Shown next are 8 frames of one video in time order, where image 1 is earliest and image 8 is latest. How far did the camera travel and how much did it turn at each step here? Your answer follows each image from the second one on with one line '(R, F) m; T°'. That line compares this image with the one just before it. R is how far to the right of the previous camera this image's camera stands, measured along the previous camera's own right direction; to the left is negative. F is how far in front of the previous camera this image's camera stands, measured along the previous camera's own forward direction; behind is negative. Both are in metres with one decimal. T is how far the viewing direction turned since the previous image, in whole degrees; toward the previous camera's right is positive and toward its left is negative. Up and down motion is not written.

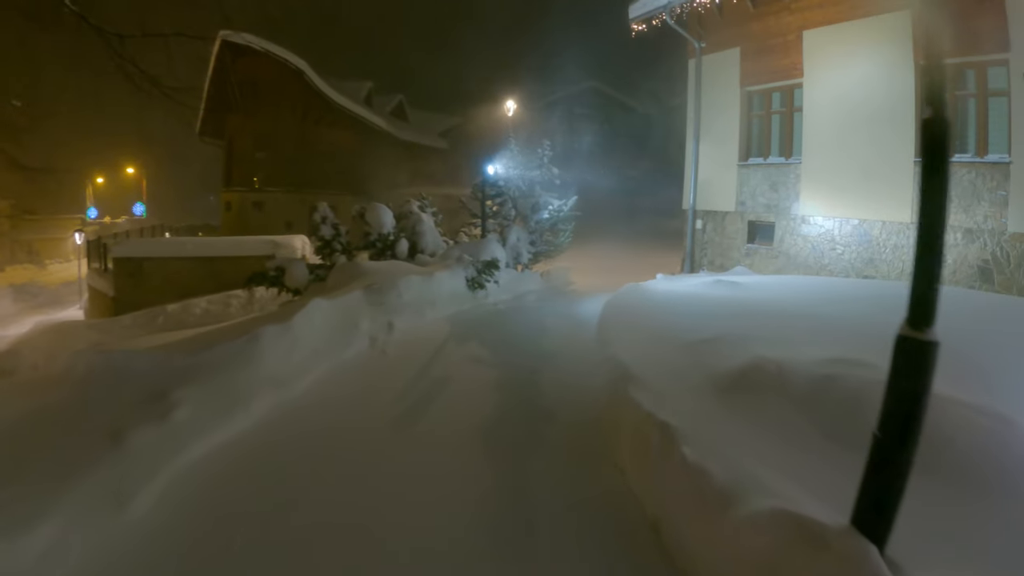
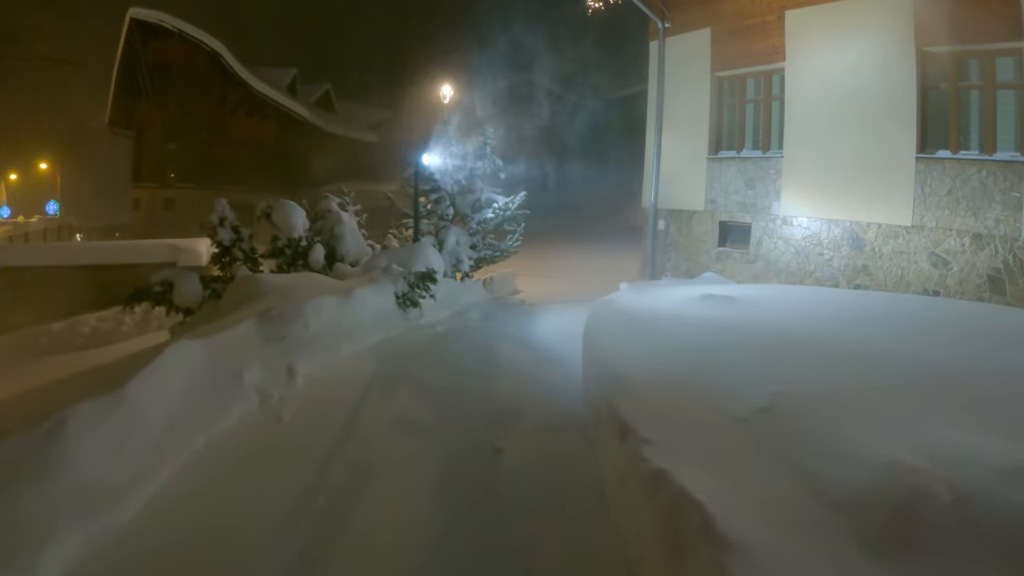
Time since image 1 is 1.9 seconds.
(-0.1, +2.0) m; +4°
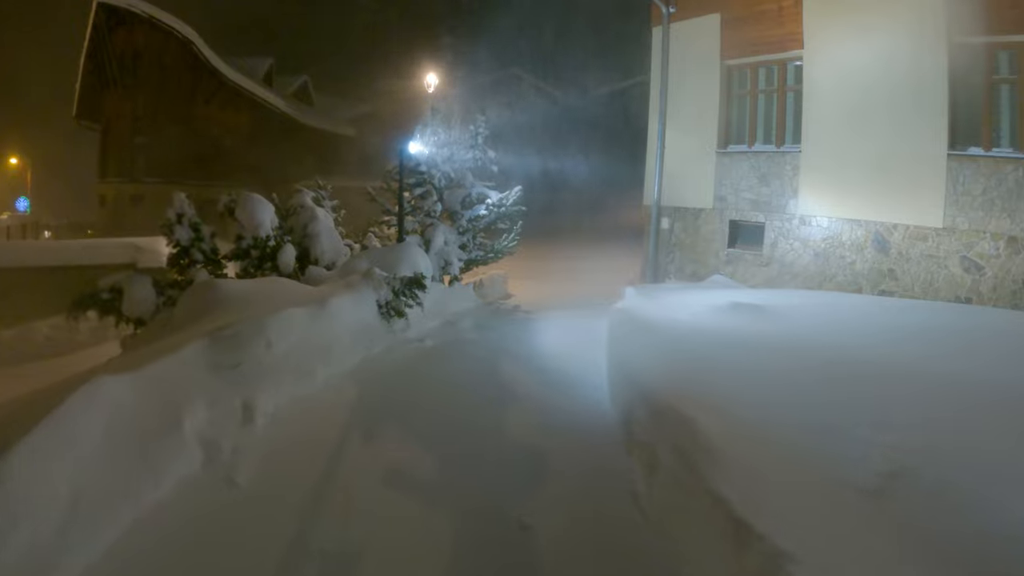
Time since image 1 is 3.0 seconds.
(-0.1, +1.1) m; +1°
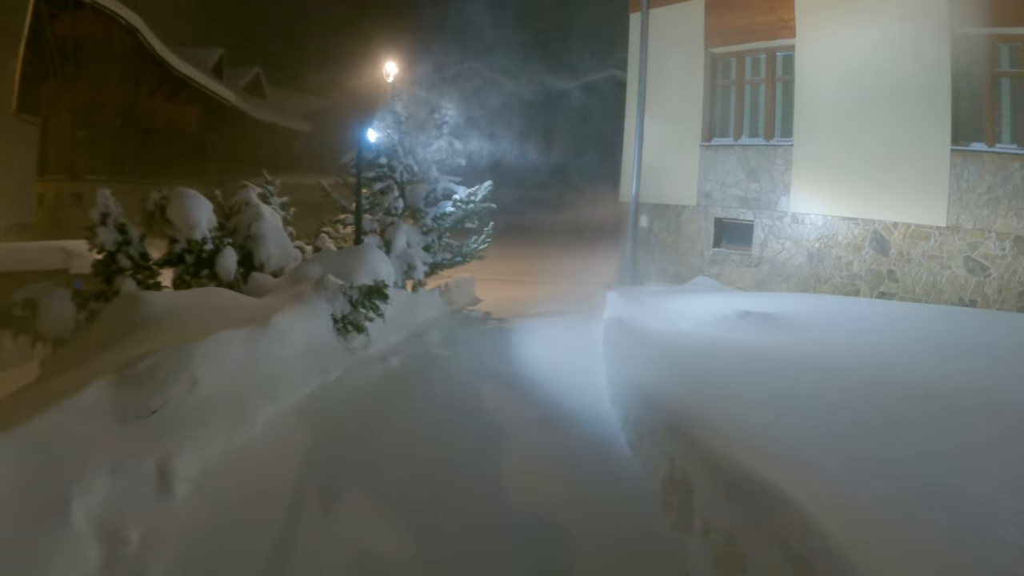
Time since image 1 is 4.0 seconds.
(-0.1, +1.0) m; +2°
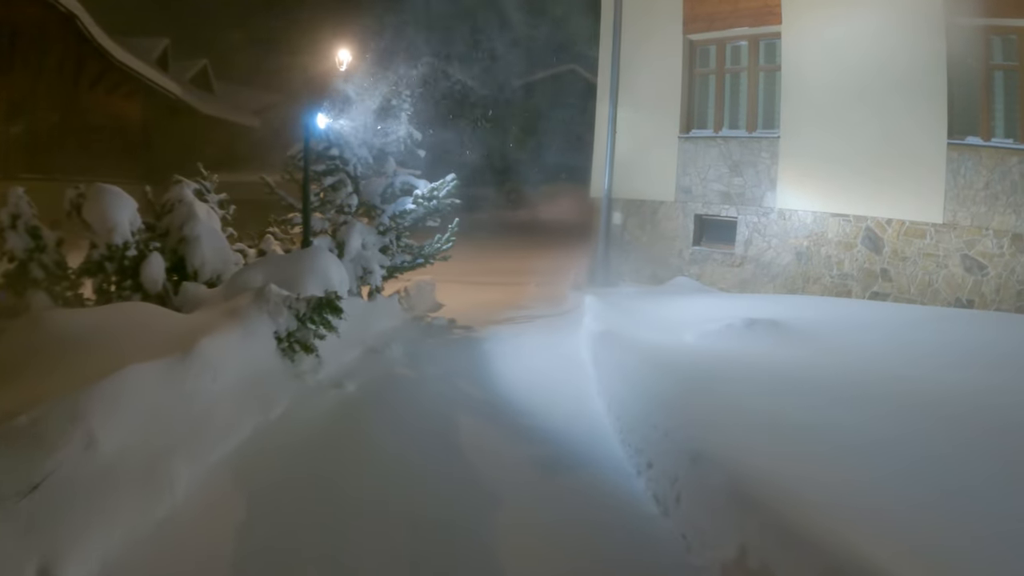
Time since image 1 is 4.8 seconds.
(-0.1, +0.9) m; +2°
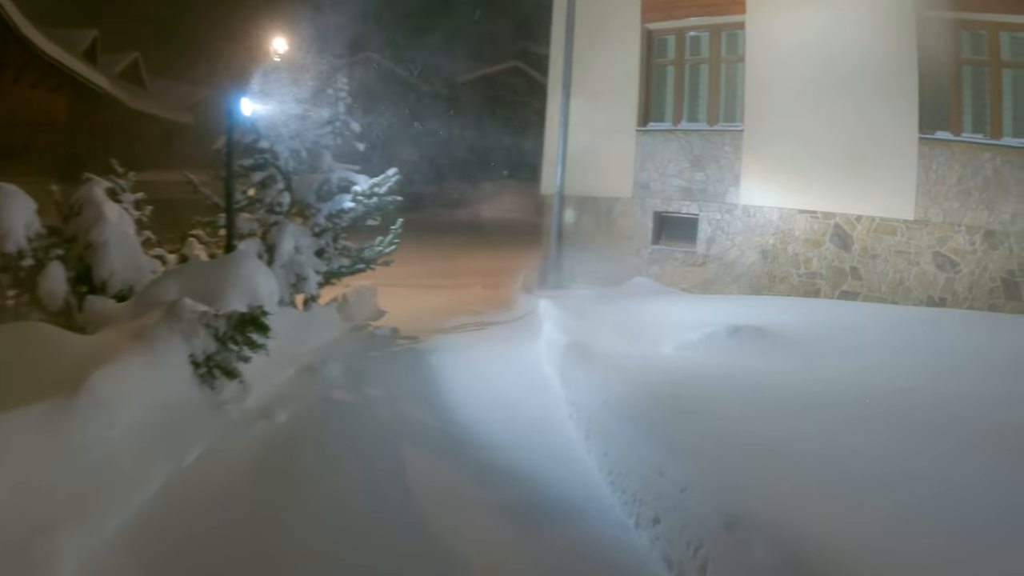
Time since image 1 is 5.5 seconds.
(-0.1, +0.7) m; +3°
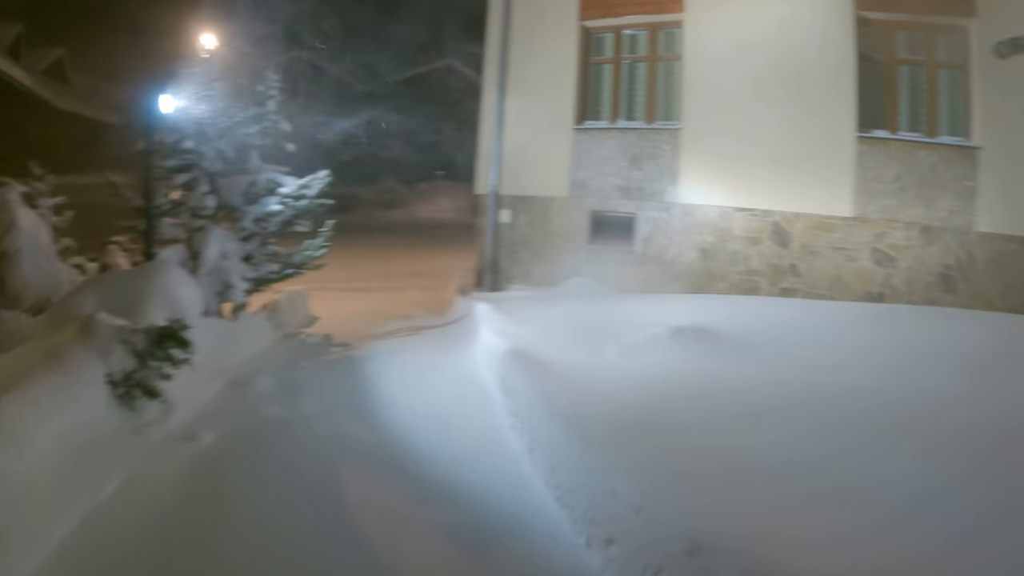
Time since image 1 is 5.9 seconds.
(0.0, +0.2) m; +4°
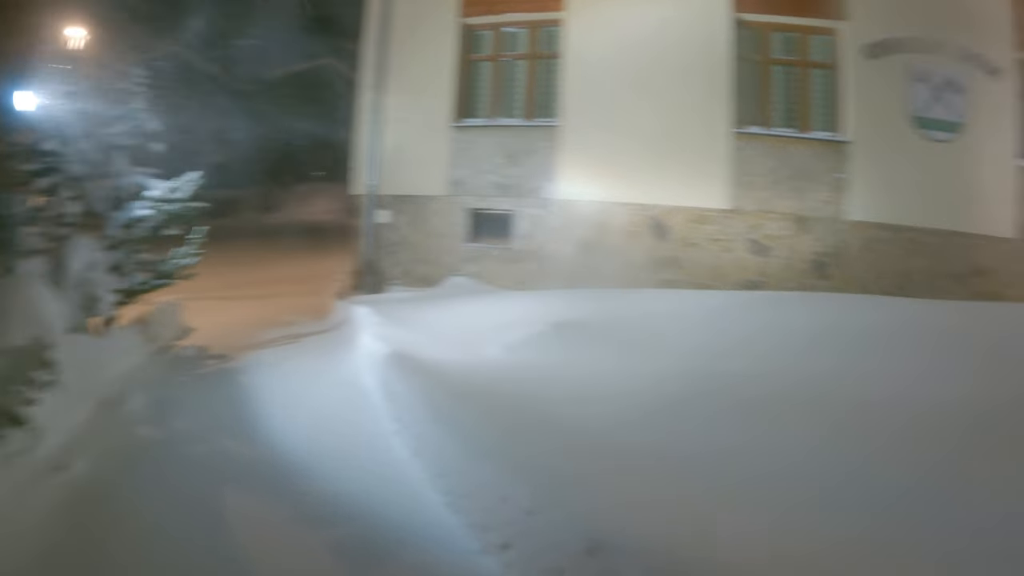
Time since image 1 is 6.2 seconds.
(-0.1, +0.1) m; +7°
